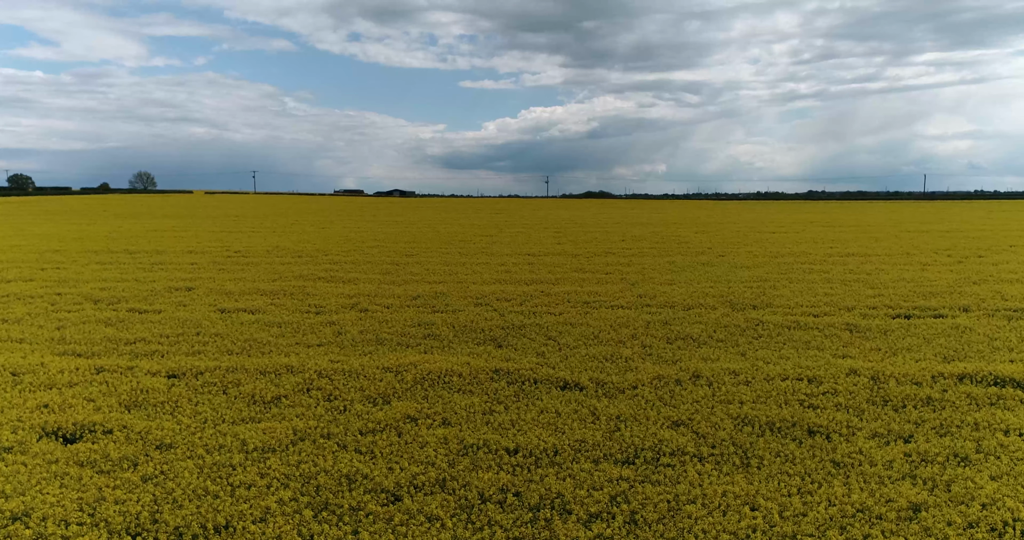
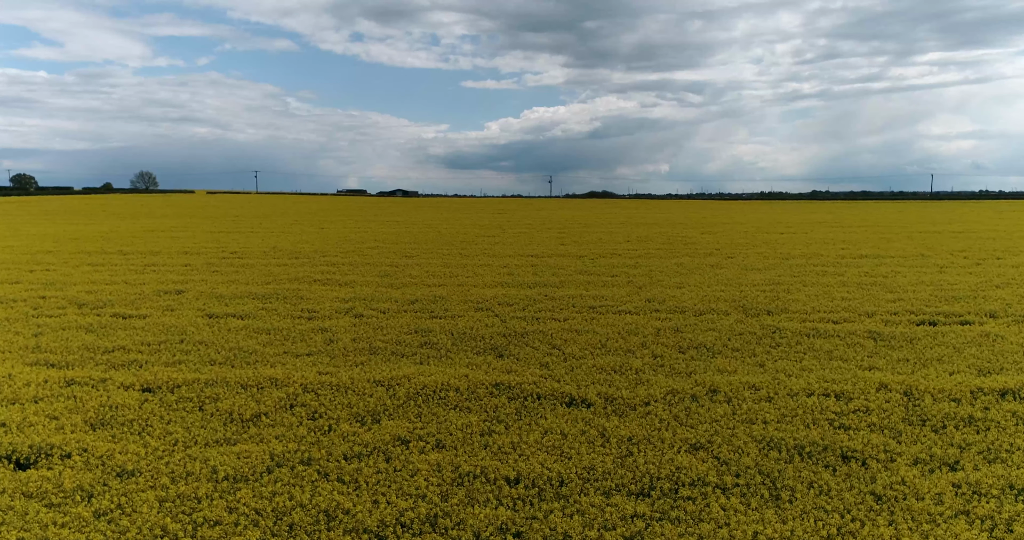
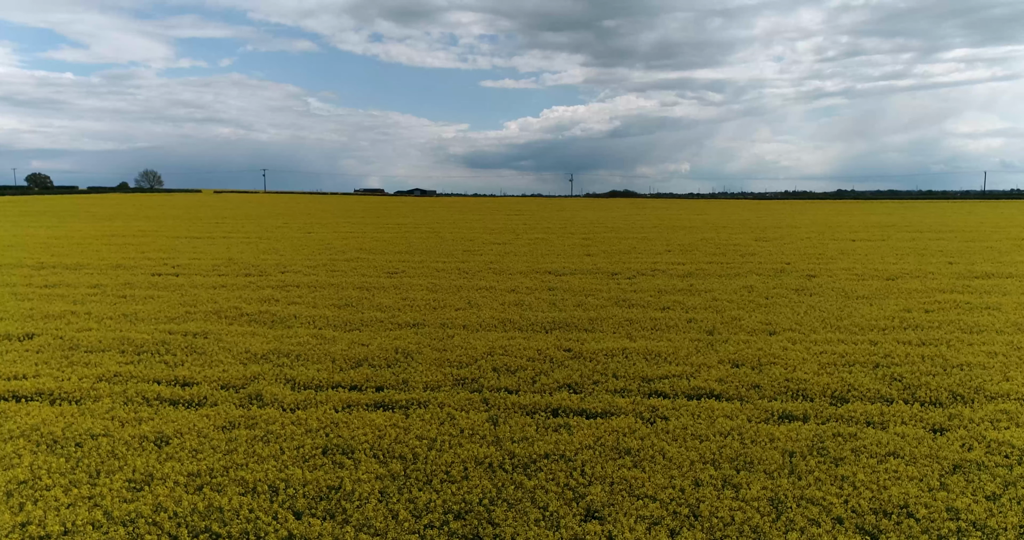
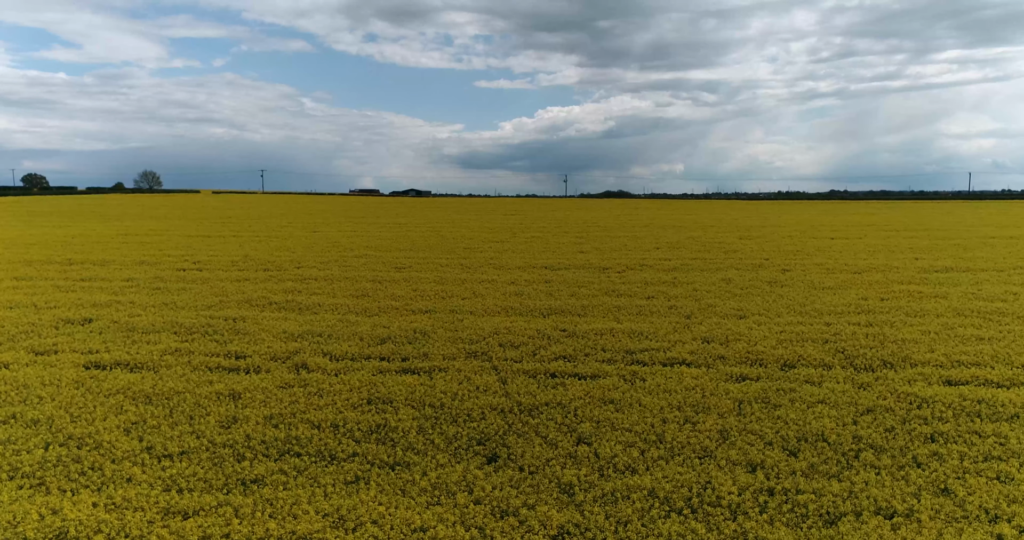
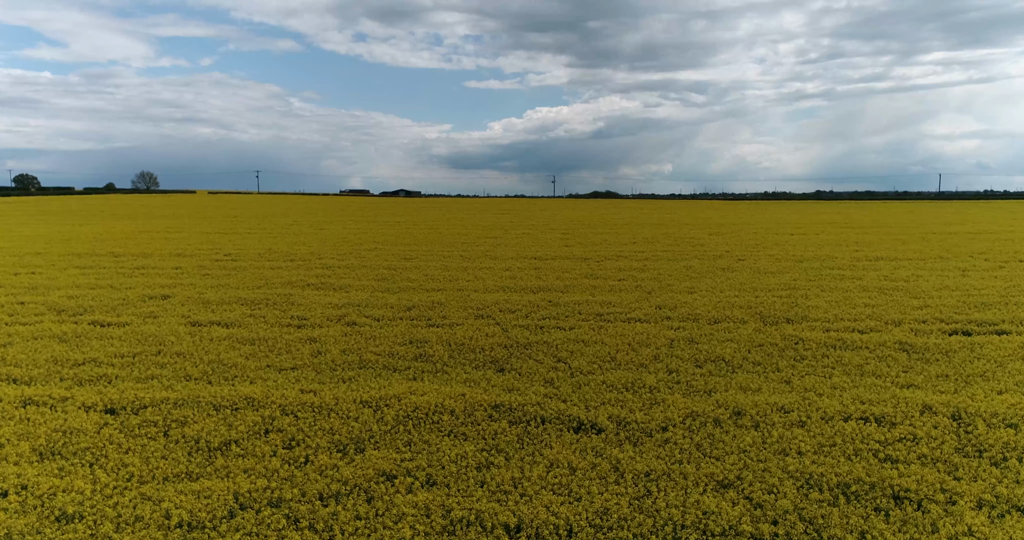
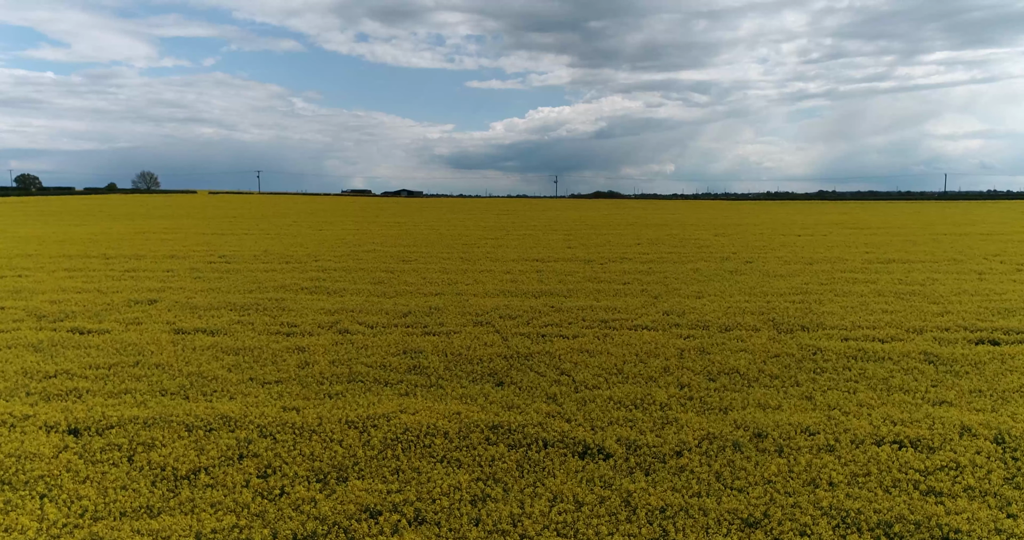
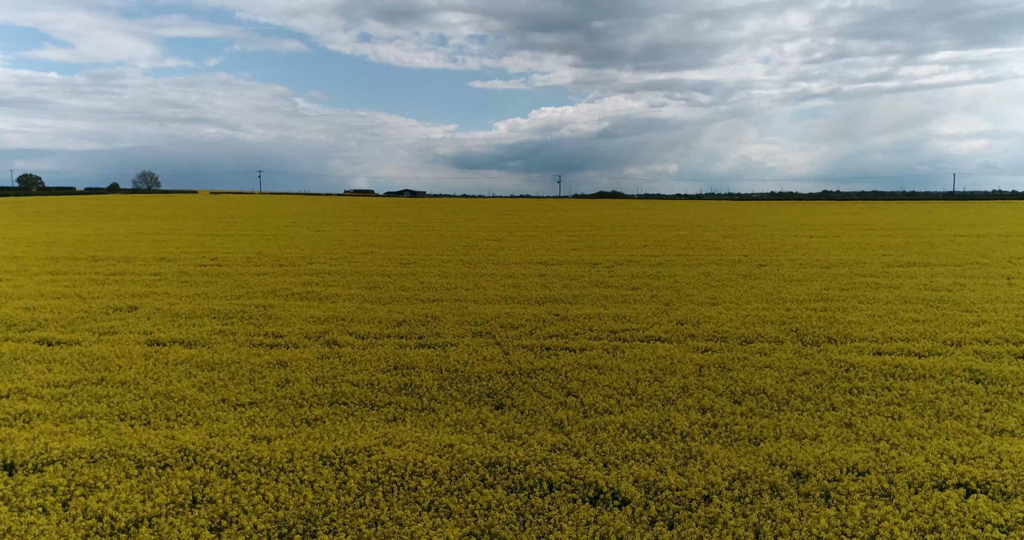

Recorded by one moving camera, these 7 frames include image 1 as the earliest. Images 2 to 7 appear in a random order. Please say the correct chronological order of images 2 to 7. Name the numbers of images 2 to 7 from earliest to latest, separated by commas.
2, 5, 6, 7, 4, 3
